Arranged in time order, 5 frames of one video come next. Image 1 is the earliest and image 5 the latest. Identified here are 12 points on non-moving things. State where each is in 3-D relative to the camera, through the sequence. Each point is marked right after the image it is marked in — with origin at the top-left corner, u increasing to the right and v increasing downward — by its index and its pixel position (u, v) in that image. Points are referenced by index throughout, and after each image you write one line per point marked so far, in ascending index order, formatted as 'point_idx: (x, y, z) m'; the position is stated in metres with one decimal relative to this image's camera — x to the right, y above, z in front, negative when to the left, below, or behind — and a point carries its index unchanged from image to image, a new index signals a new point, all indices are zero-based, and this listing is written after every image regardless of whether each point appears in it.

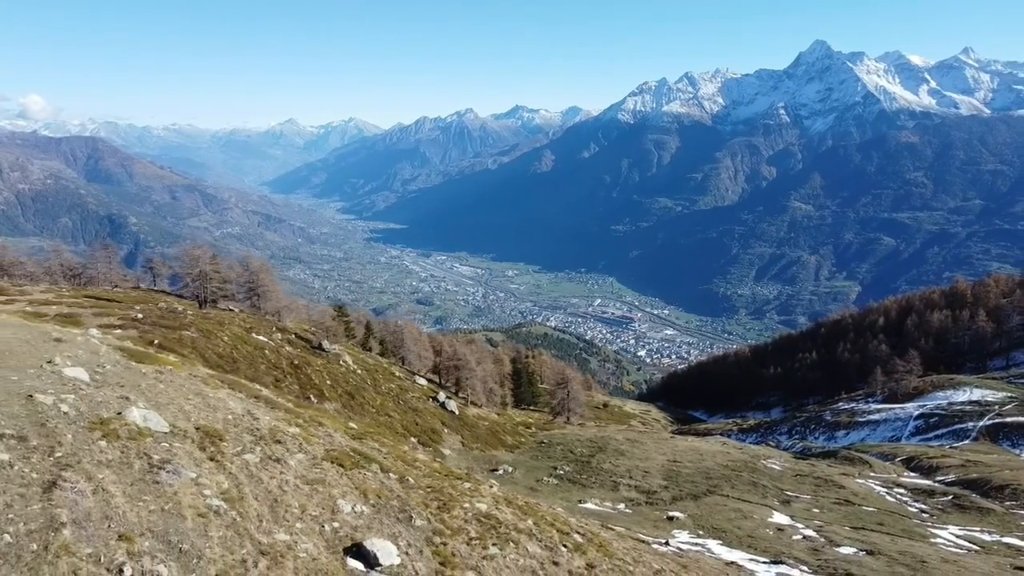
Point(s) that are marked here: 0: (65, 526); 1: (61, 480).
0: (-13.3, -7.3, +18.5) m
1: (-14.9, -6.4, +20.1) m
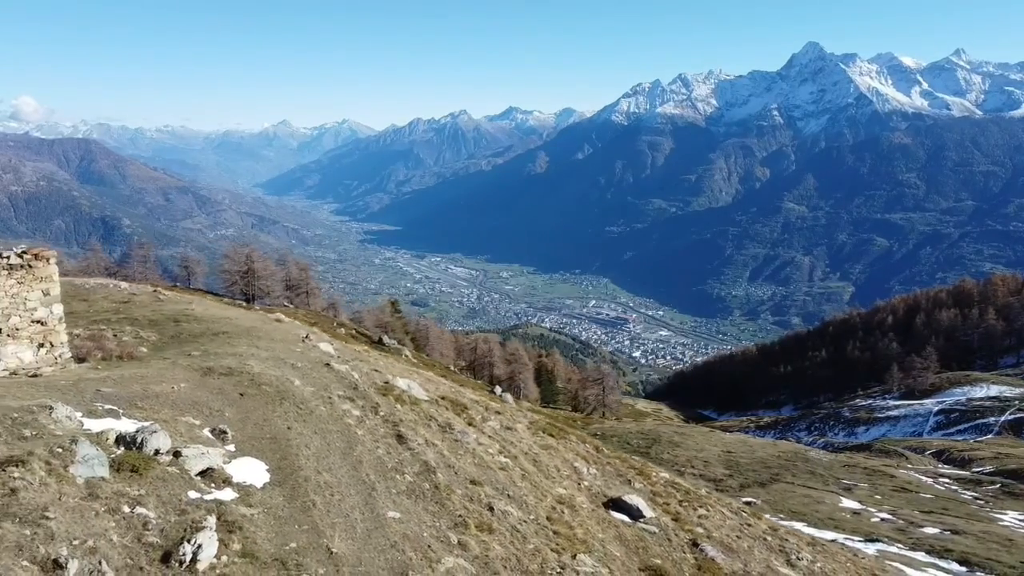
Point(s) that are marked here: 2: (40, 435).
0: (-2.5, -6.4, +20.8) m
1: (-4.0, -5.4, +22.4) m
2: (-10.5, -3.3, +13.5) m
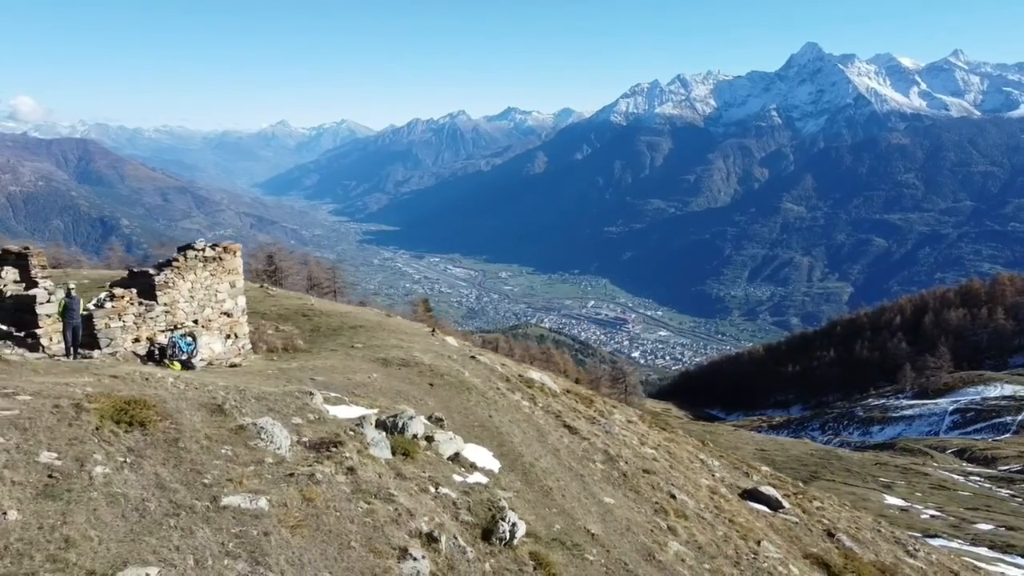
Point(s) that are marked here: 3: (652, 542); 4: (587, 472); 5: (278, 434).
0: (+3.7, -6.1, +21.1) m
1: (+2.2, -5.2, +22.7) m
2: (-4.3, -3.0, +13.8) m
3: (+3.9, -6.9, +16.2) m
4: (+2.5, -5.8, +18.7) m
5: (-4.4, -2.8, +11.5) m
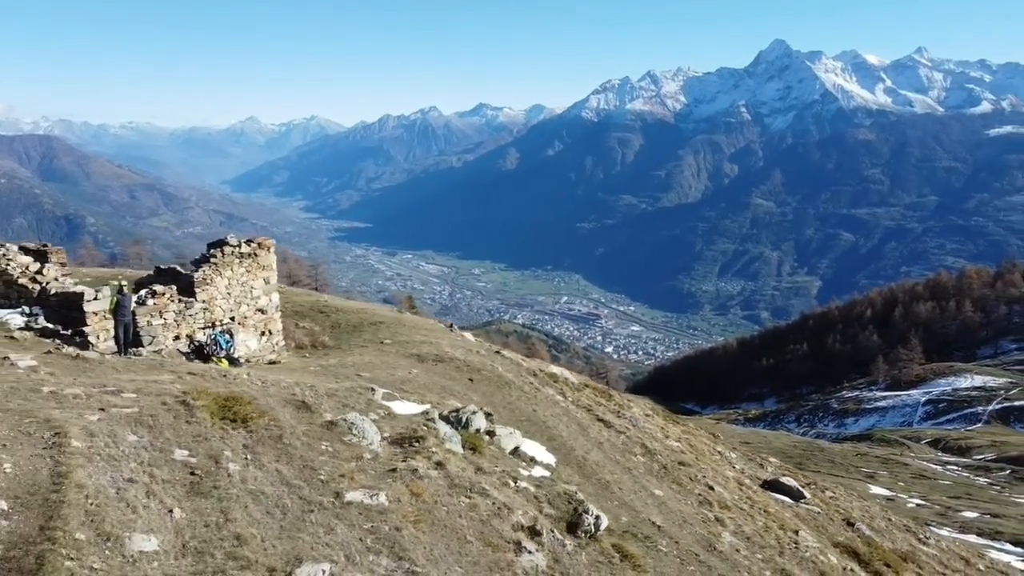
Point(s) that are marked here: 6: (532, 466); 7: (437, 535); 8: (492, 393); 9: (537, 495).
0: (+5.1, -5.9, +21.3) m
1: (+3.5, -5.0, +22.8) m
2: (-2.6, -2.9, +13.6) m
3: (+5.4, -6.7, +16.4) m
4: (+3.9, -5.6, +18.9) m
5: (-2.6, -2.7, +11.3) m
6: (+0.5, -4.5, +15.0) m
7: (-1.1, -3.8, +9.3) m
8: (-0.6, -3.5, +19.9) m
9: (+0.5, -4.3, +12.5) m
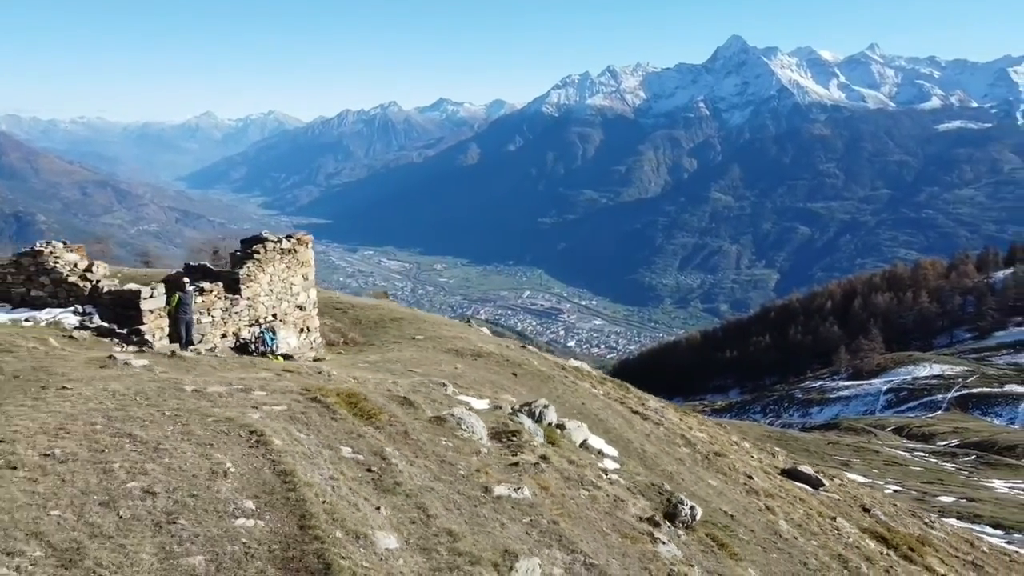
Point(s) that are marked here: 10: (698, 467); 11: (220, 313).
0: (+6.6, -5.6, +21.6) m
1: (+4.9, -4.7, +23.0) m
2: (-0.8, -2.8, +13.5) m
3: (+7.1, -6.5, +16.7) m
4: (+5.5, -5.4, +19.1) m
5: (-0.7, -2.6, +11.2) m
6: (+2.3, -4.3, +15.0) m
7: (+0.9, -3.7, +9.2) m
8: (+0.9, -3.3, +19.8) m
9: (+2.4, -4.2, +12.6) m
10: (+5.7, -5.6, +18.2) m
11: (-8.4, -0.7, +17.0) m
